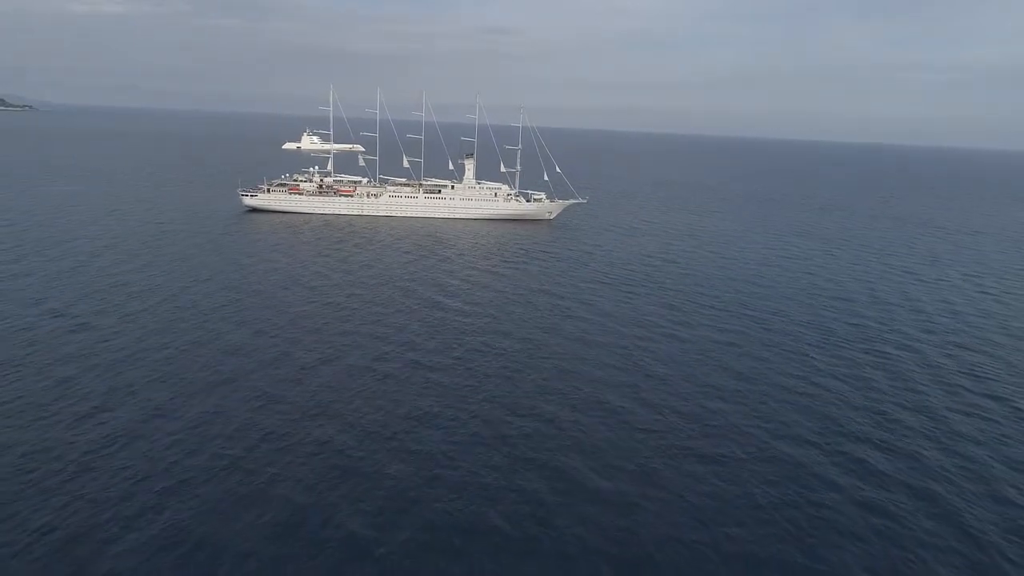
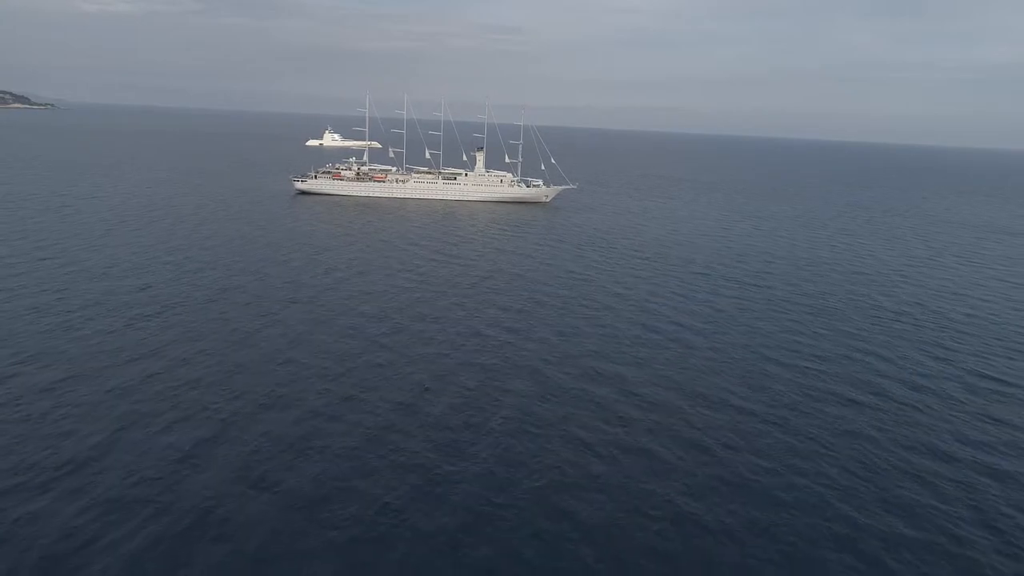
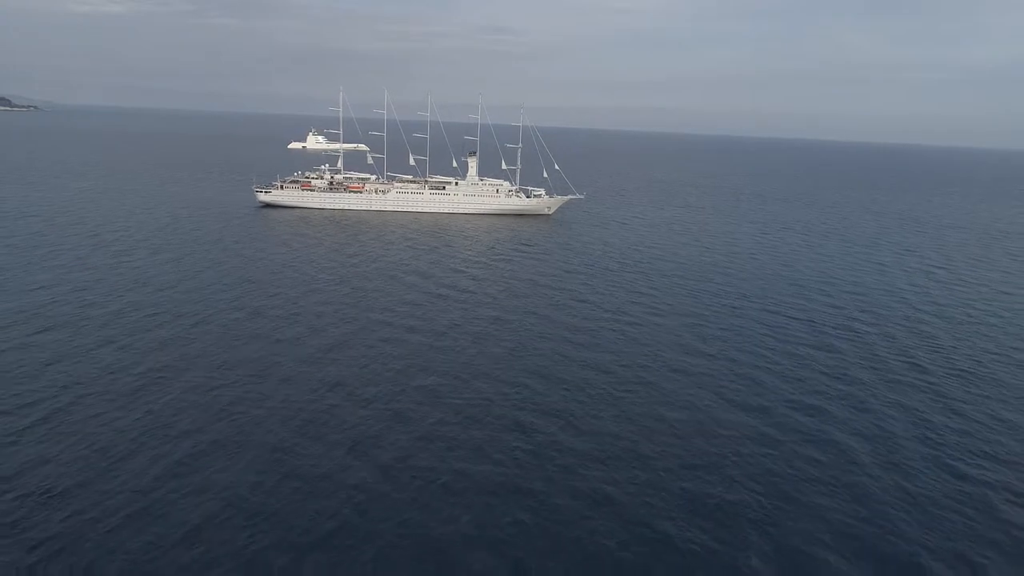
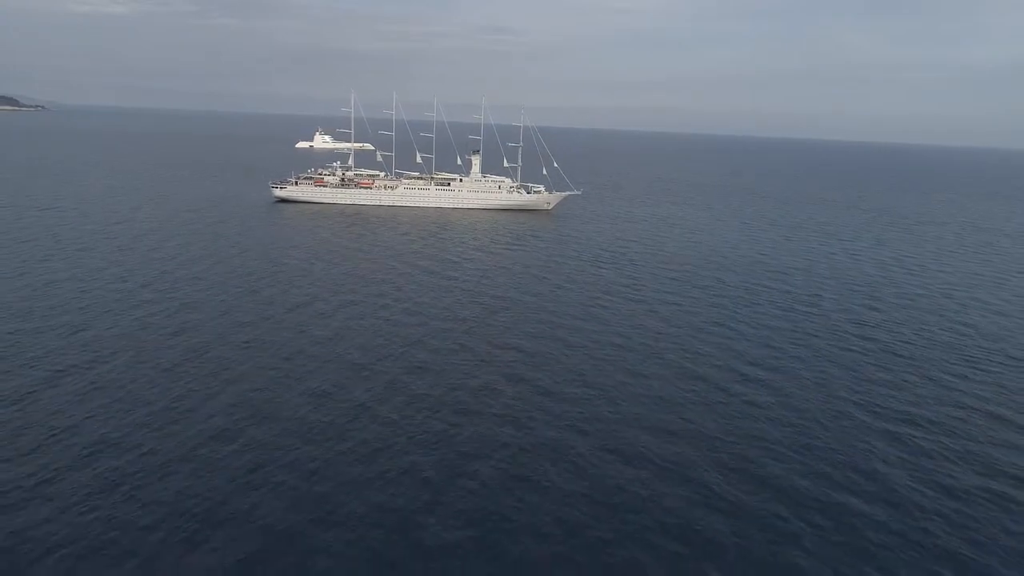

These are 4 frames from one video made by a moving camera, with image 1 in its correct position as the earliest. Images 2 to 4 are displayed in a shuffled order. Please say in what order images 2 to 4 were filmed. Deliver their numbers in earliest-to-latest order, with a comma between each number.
3, 4, 2
